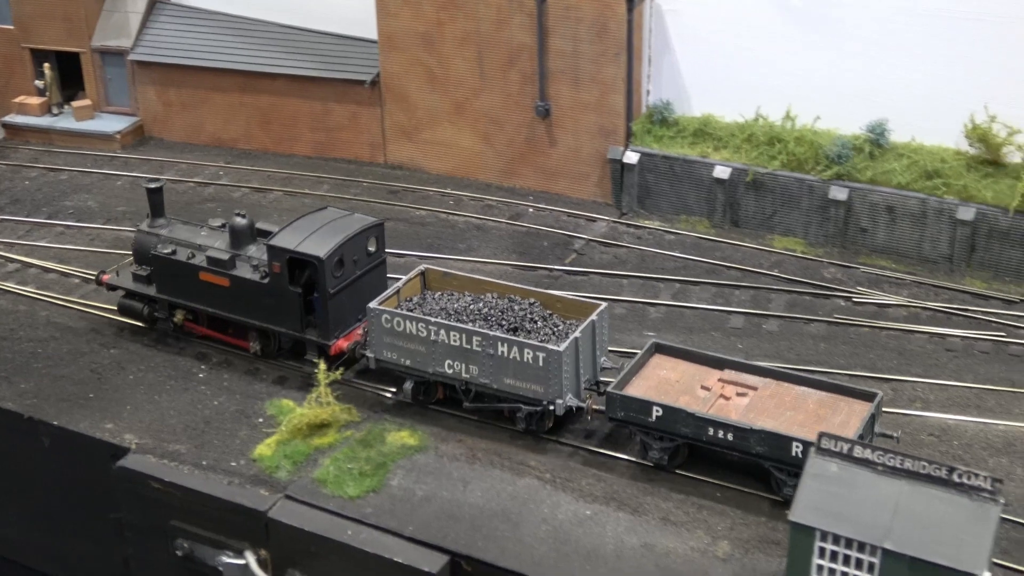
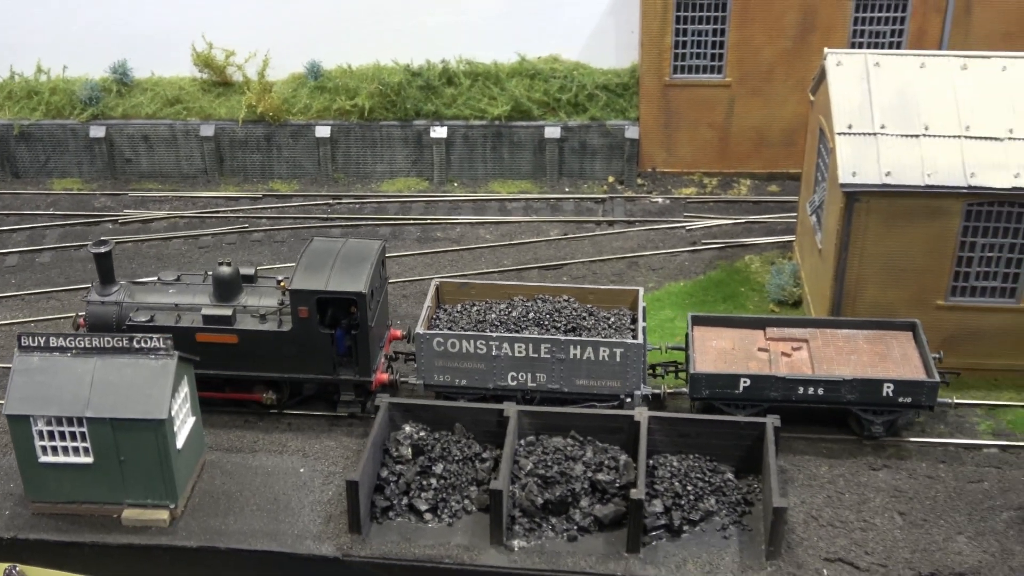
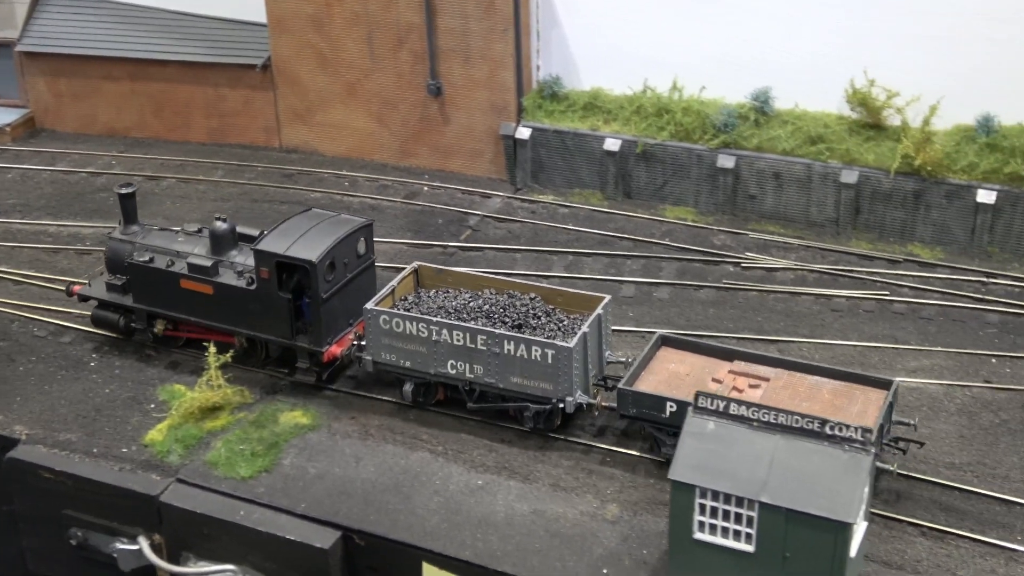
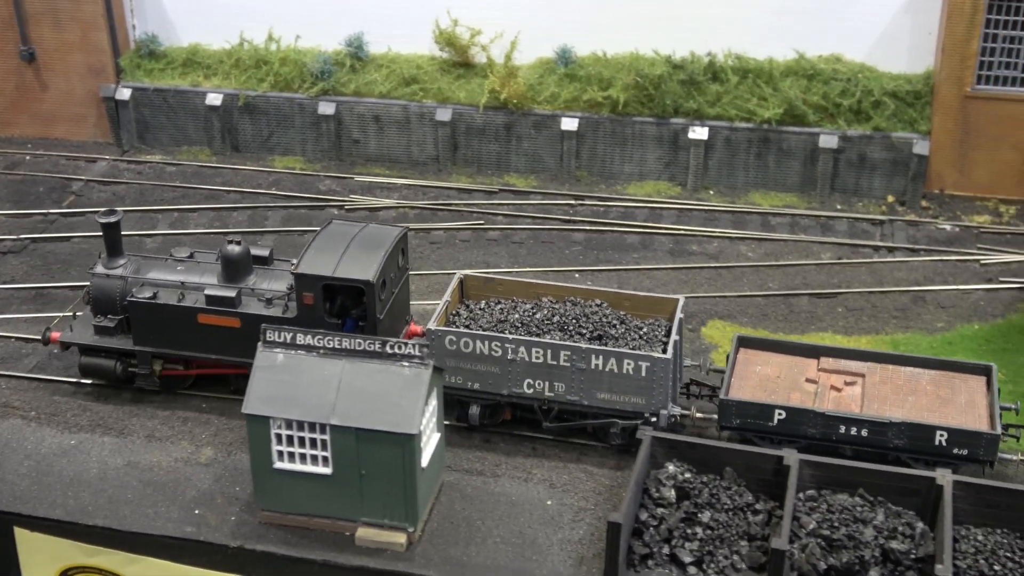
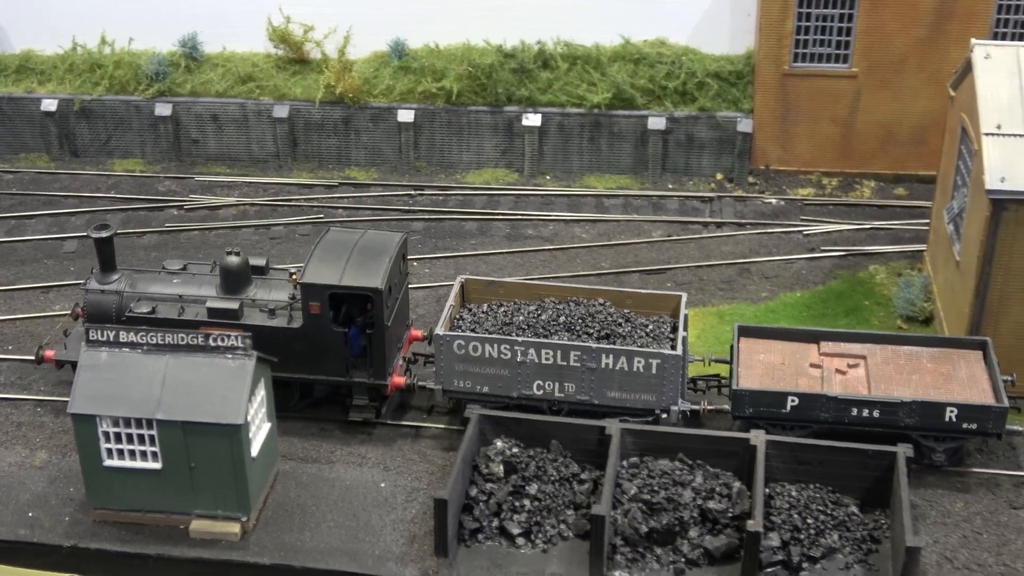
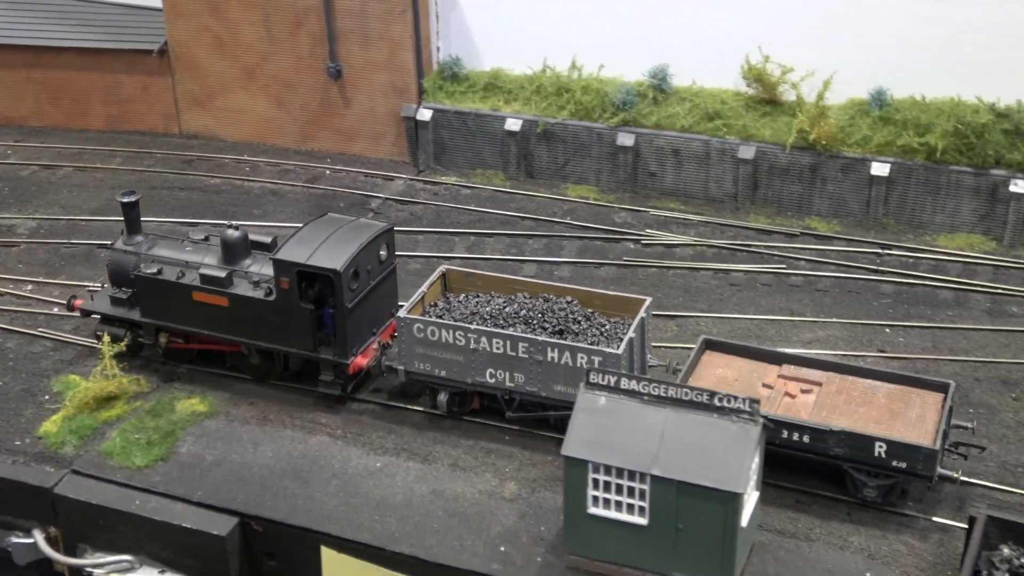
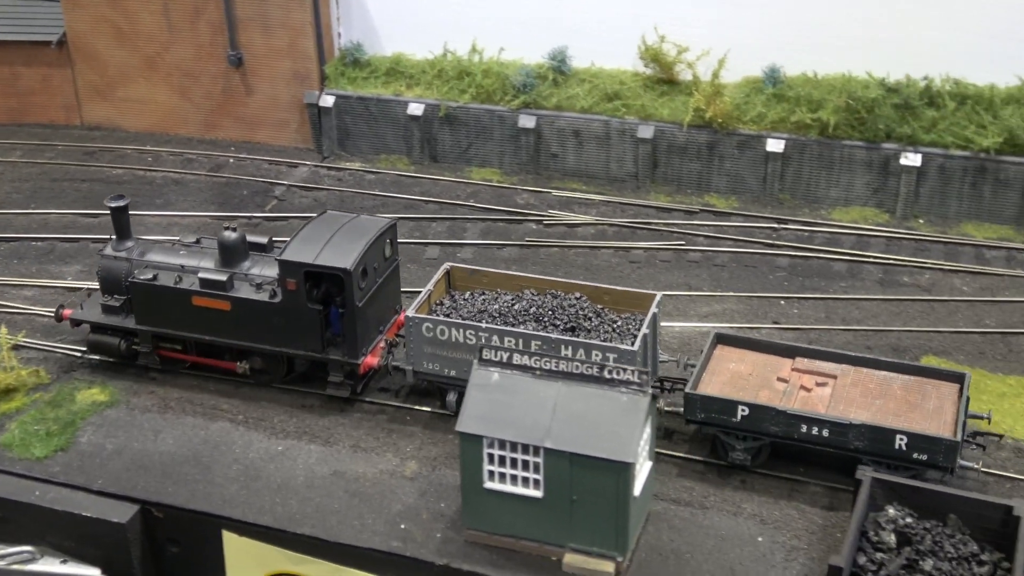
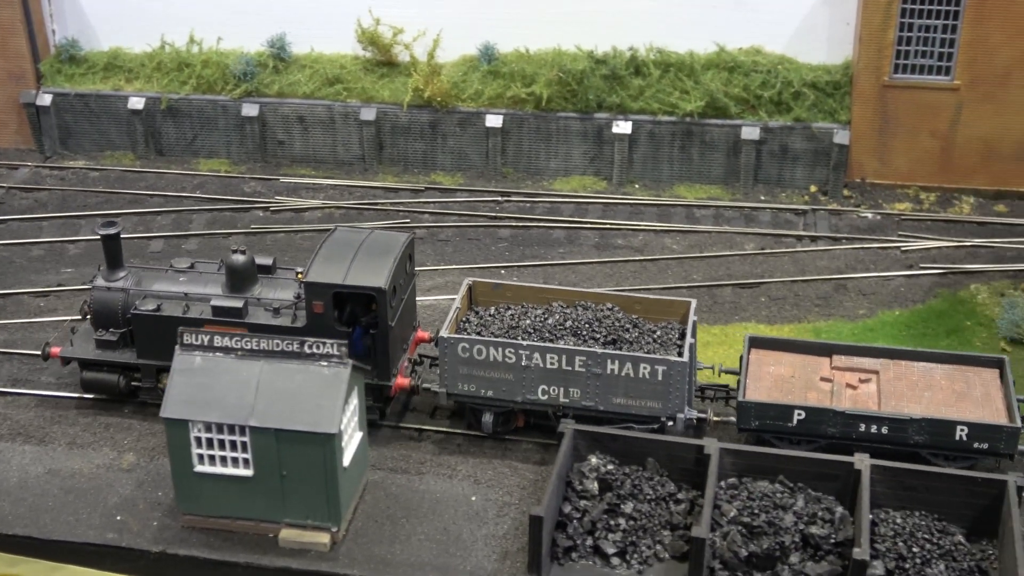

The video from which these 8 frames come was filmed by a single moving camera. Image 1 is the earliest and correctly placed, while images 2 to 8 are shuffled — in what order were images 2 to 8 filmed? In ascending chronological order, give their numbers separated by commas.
3, 6, 7, 4, 8, 5, 2
